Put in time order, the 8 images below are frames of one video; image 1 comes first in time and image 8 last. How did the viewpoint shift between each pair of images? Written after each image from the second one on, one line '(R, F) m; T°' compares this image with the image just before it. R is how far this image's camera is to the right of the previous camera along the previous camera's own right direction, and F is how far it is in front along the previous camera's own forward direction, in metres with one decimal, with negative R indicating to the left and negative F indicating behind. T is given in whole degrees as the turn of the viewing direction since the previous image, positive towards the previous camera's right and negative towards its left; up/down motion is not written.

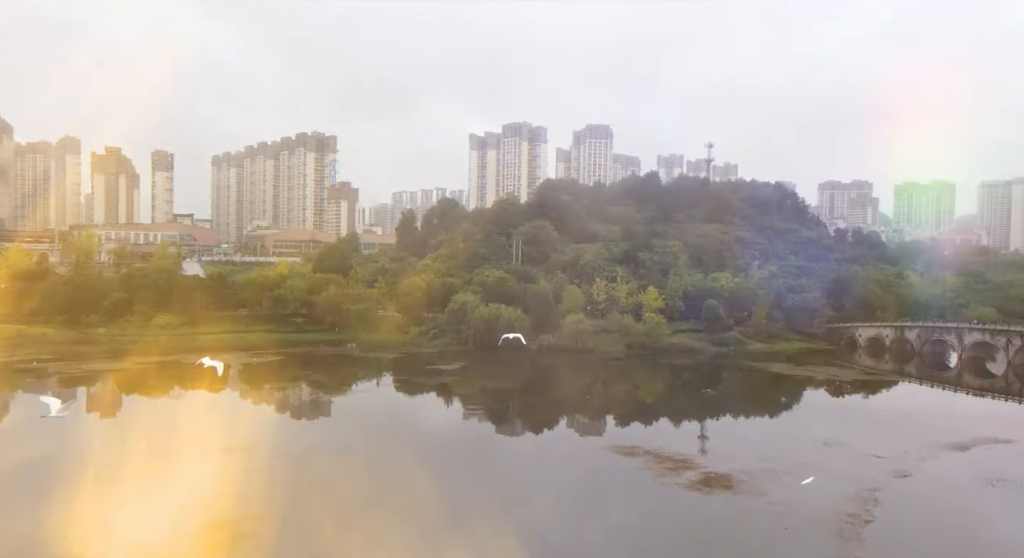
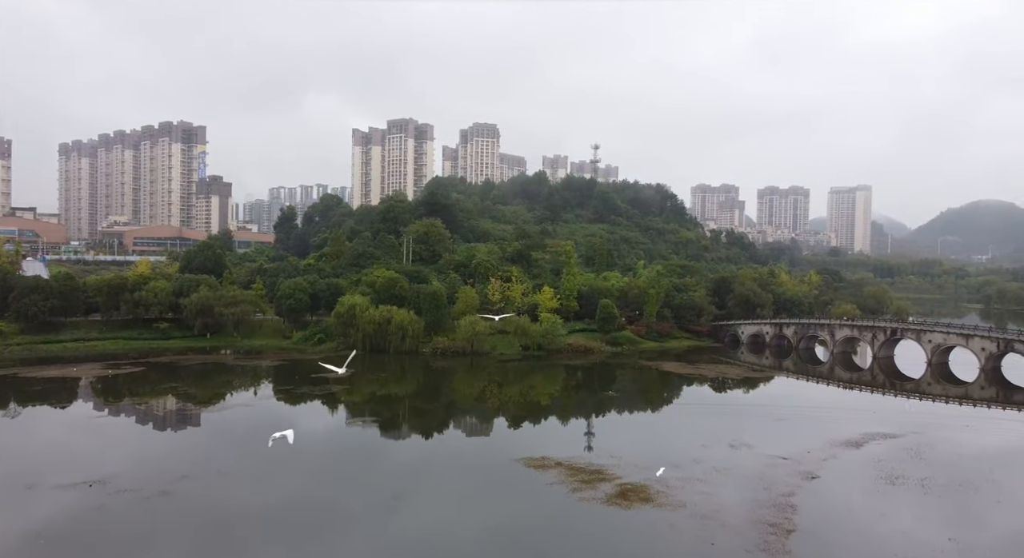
(-0.6, +2.4) m; +10°
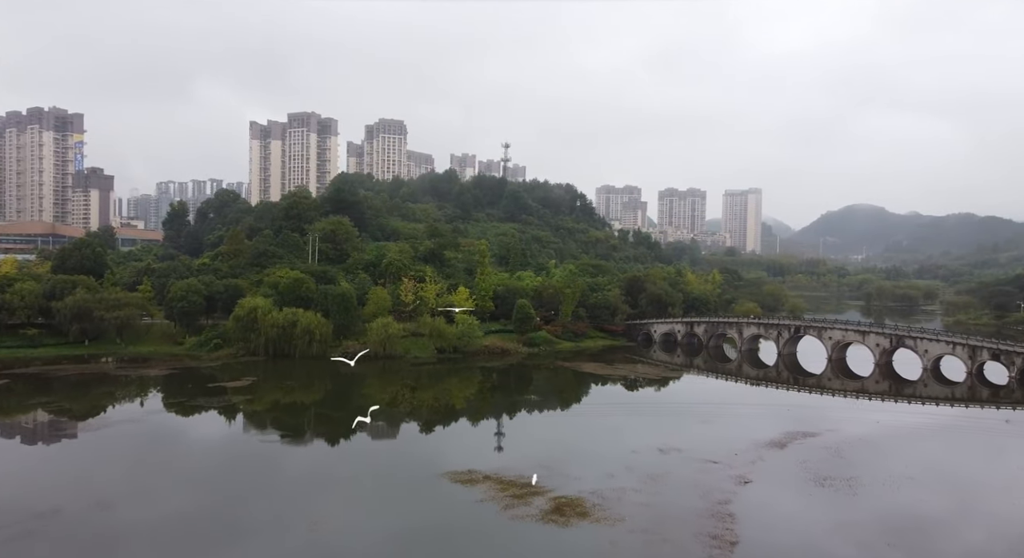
(-0.7, +1.8) m; +8°
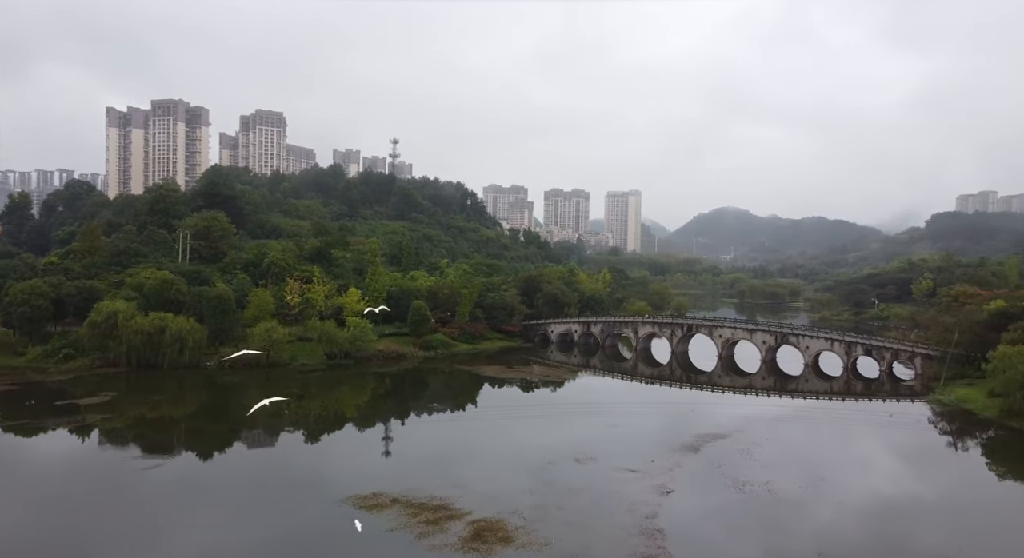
(-0.9, +2.0) m; +10°
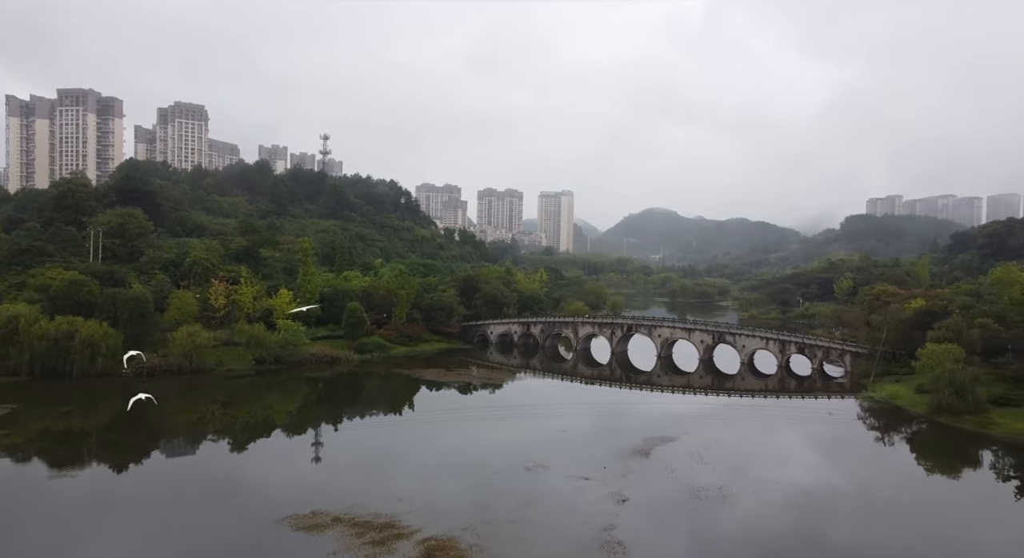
(-0.6, +1.1) m; +6°
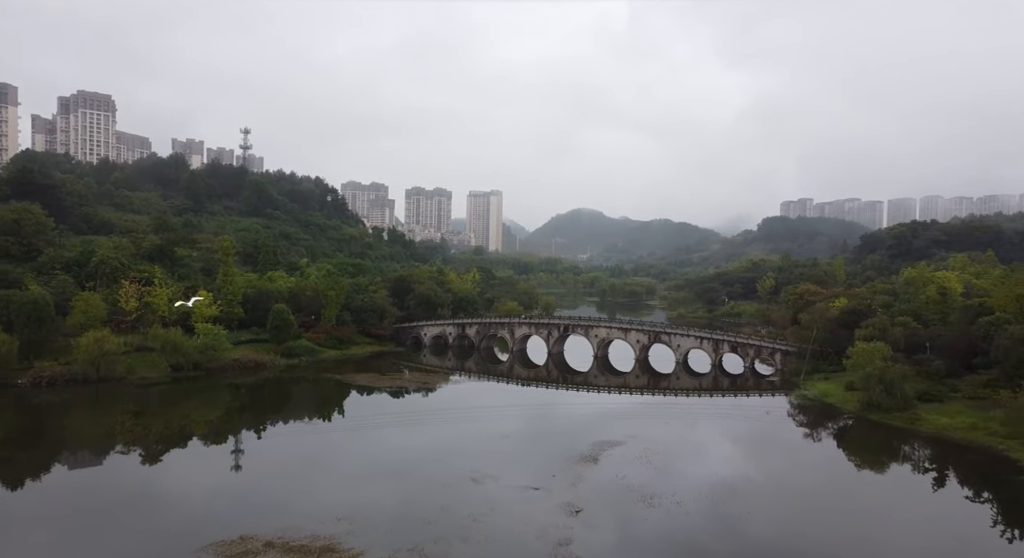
(-0.7, +1.1) m; +7°
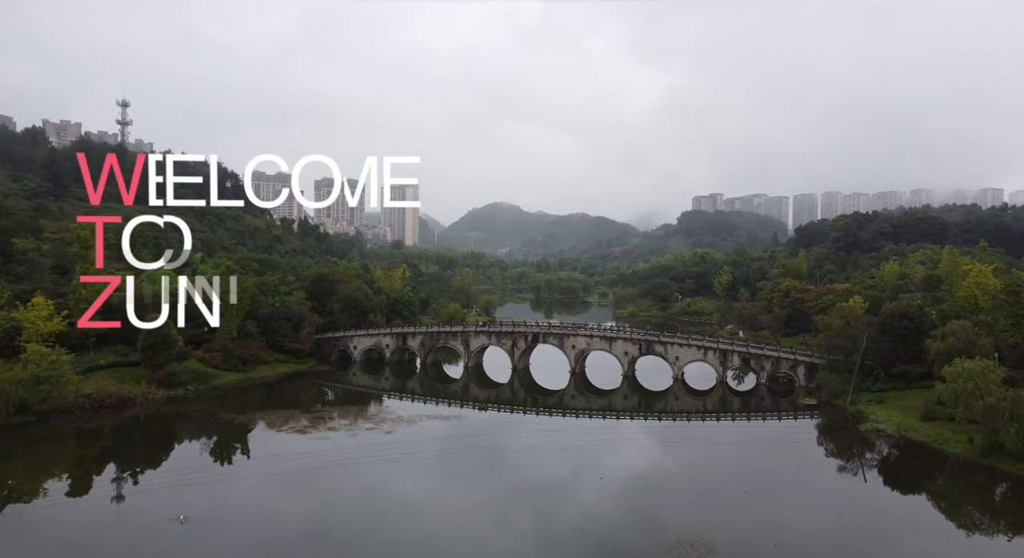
(-3.1, +11.5) m; +8°
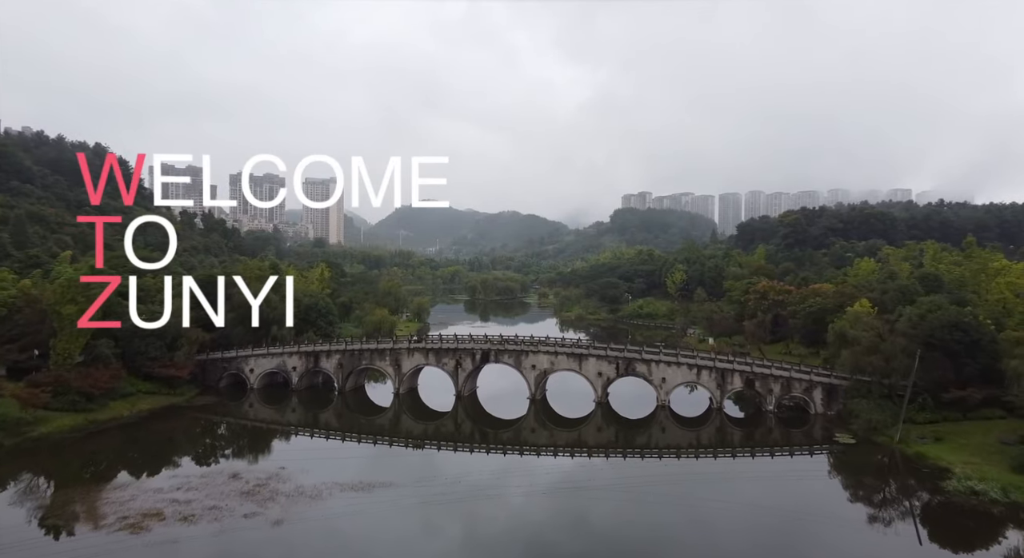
(-0.8, +9.7) m; +7°
